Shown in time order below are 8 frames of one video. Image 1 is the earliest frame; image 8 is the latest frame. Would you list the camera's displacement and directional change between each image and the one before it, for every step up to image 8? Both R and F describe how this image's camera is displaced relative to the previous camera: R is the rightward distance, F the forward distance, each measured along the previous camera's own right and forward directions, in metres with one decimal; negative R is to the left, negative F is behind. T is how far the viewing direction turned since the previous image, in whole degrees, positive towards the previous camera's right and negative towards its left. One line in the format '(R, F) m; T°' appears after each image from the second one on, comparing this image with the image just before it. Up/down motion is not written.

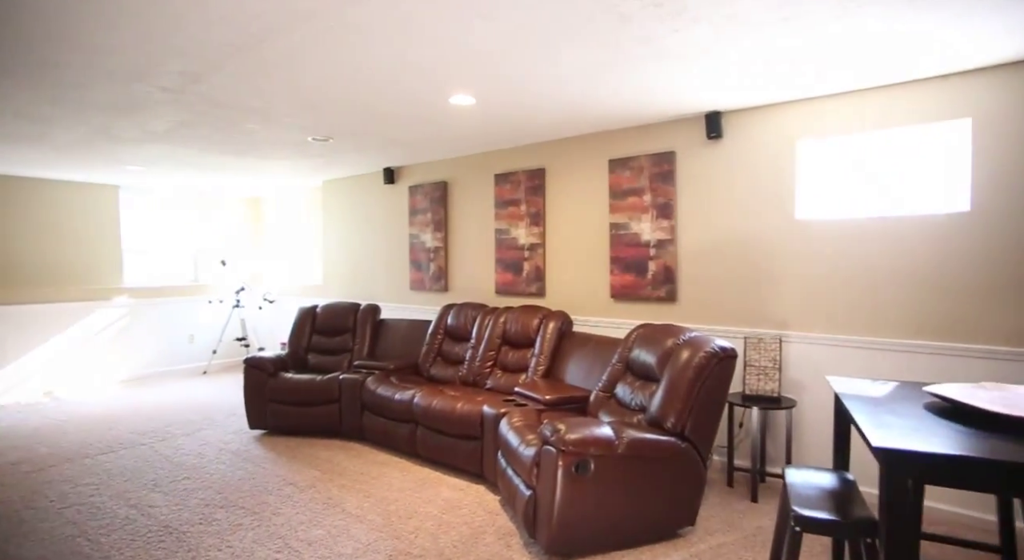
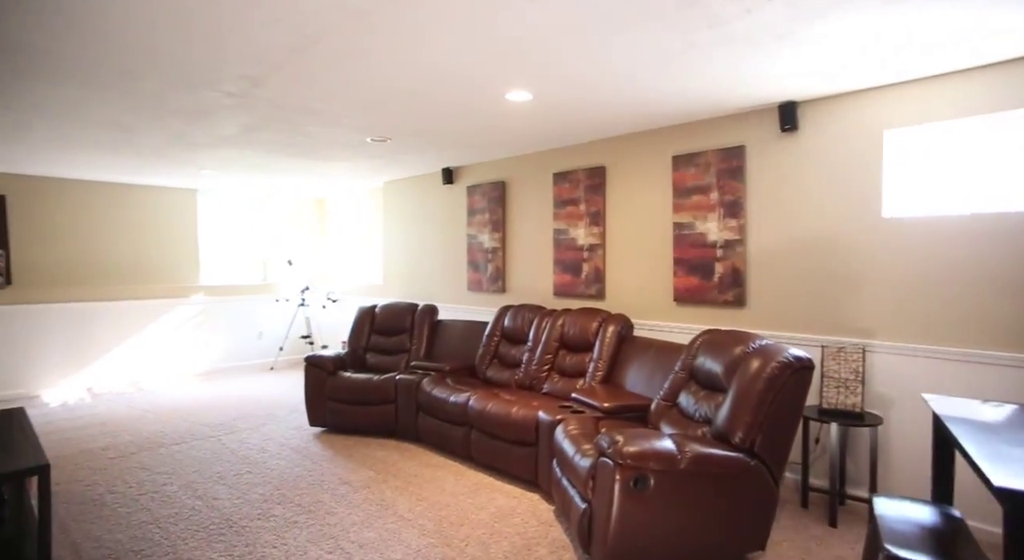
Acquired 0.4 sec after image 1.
(0.0, +0.1) m; -6°
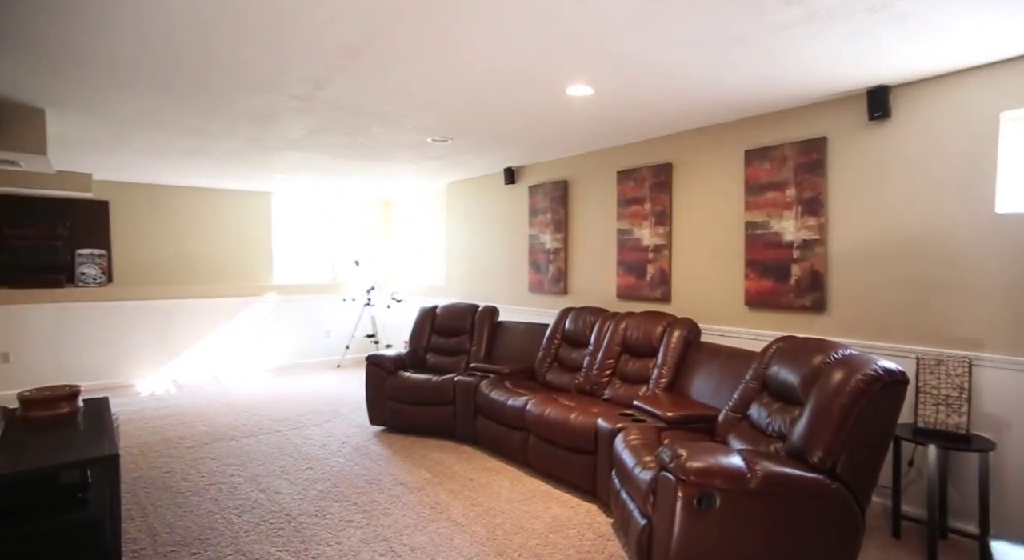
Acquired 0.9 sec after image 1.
(0.0, +0.1) m; -7°
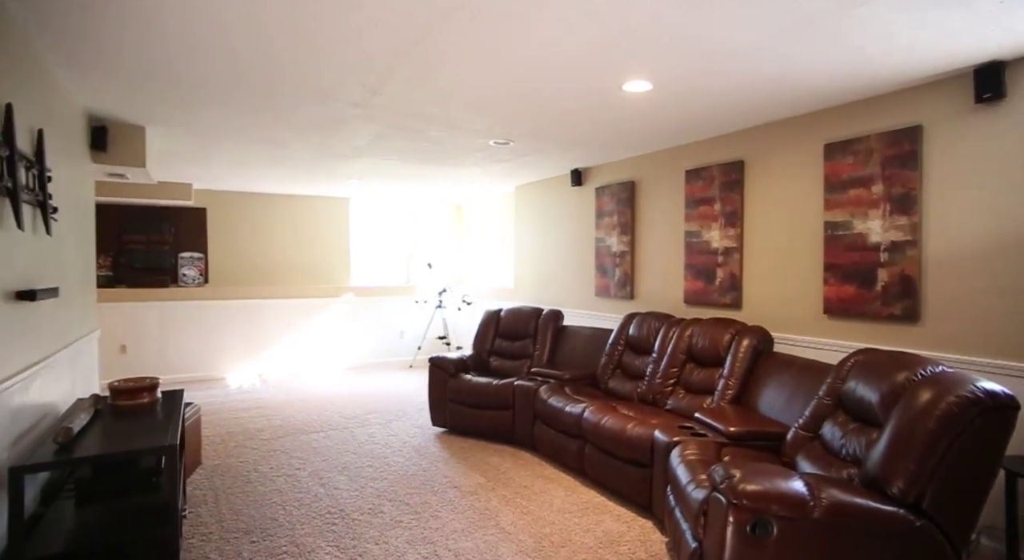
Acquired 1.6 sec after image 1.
(+0.1, +0.1) m; -8°
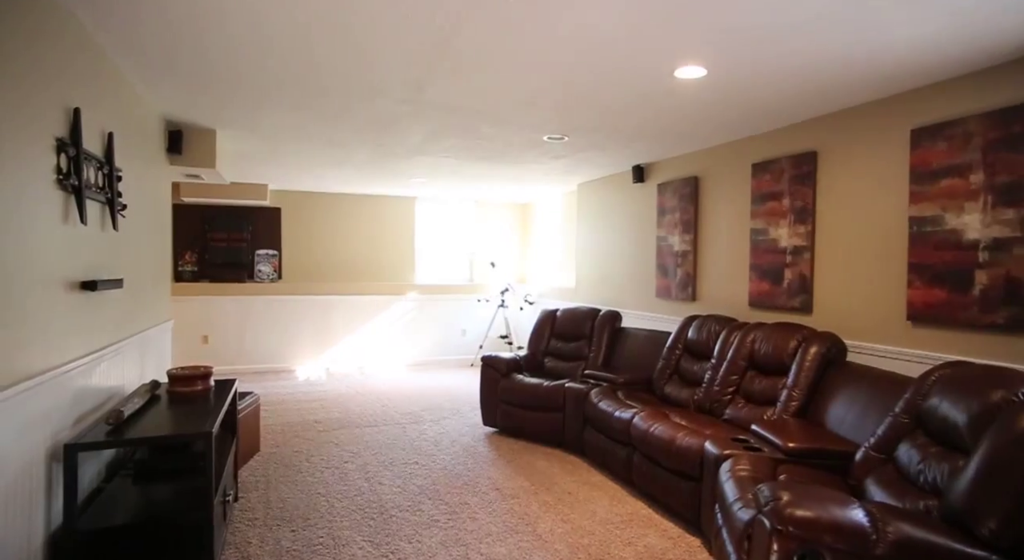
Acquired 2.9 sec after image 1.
(+0.2, +0.1) m; -8°
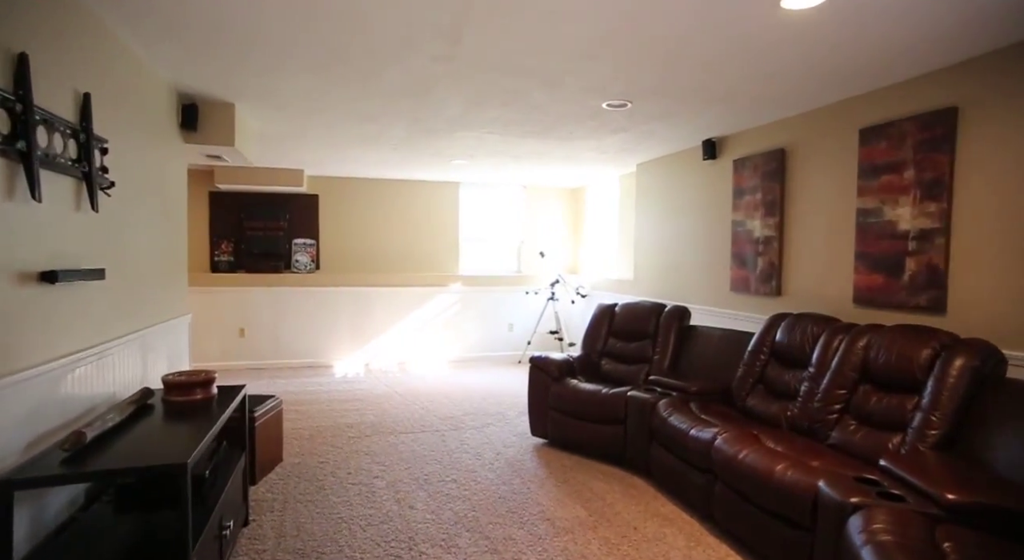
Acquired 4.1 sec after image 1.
(0.0, +0.5) m; -5°
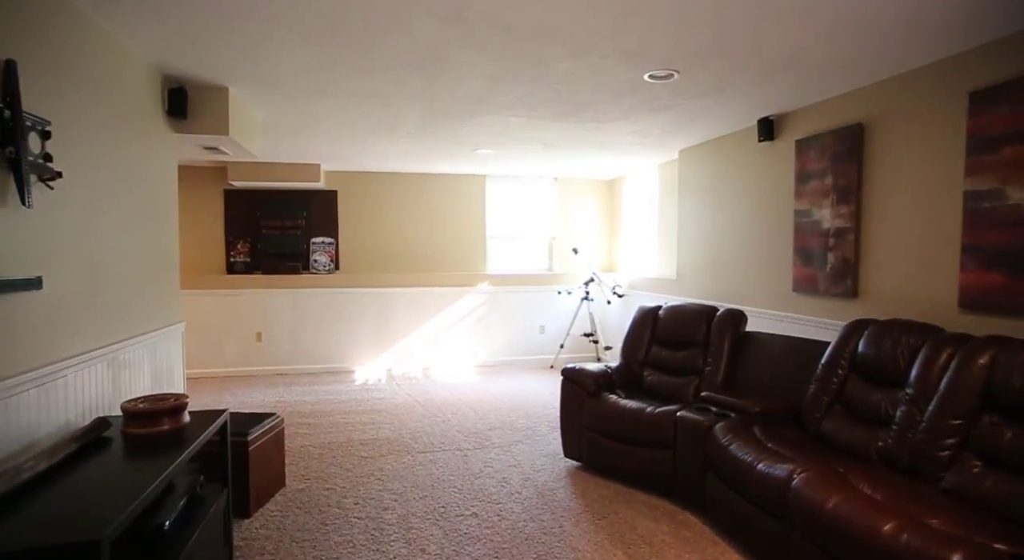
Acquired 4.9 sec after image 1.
(0.0, +0.5) m; -3°
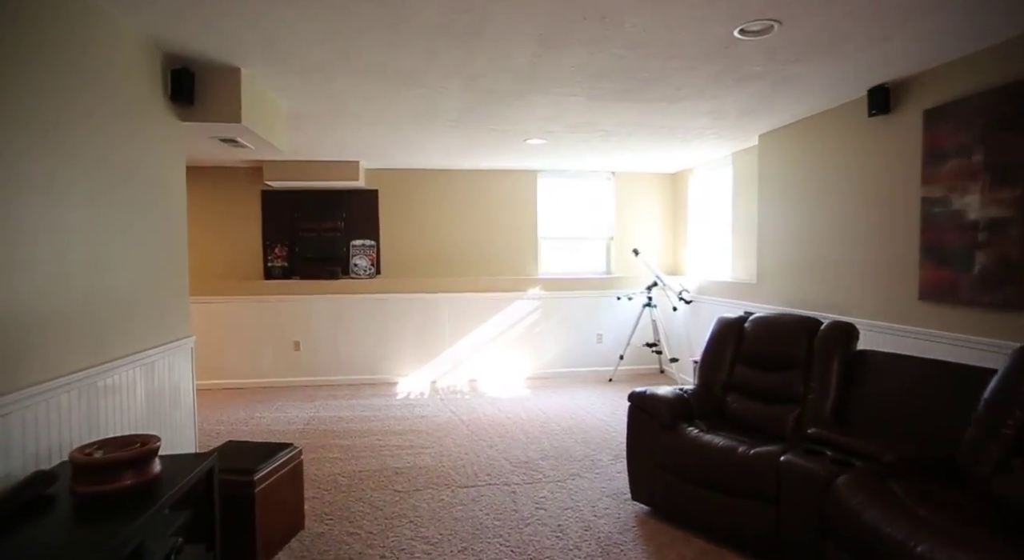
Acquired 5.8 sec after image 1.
(0.0, +0.5) m; -5°
